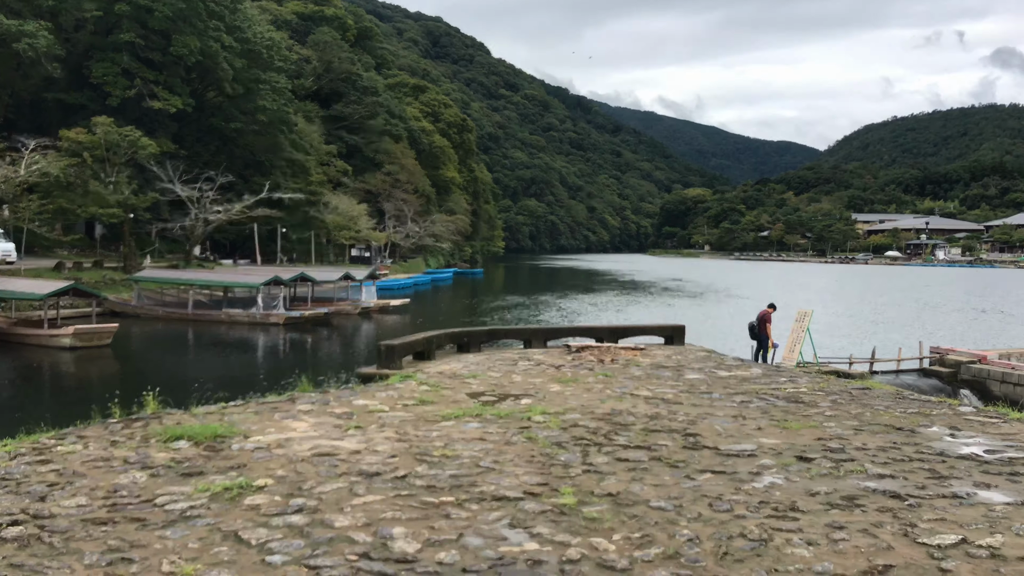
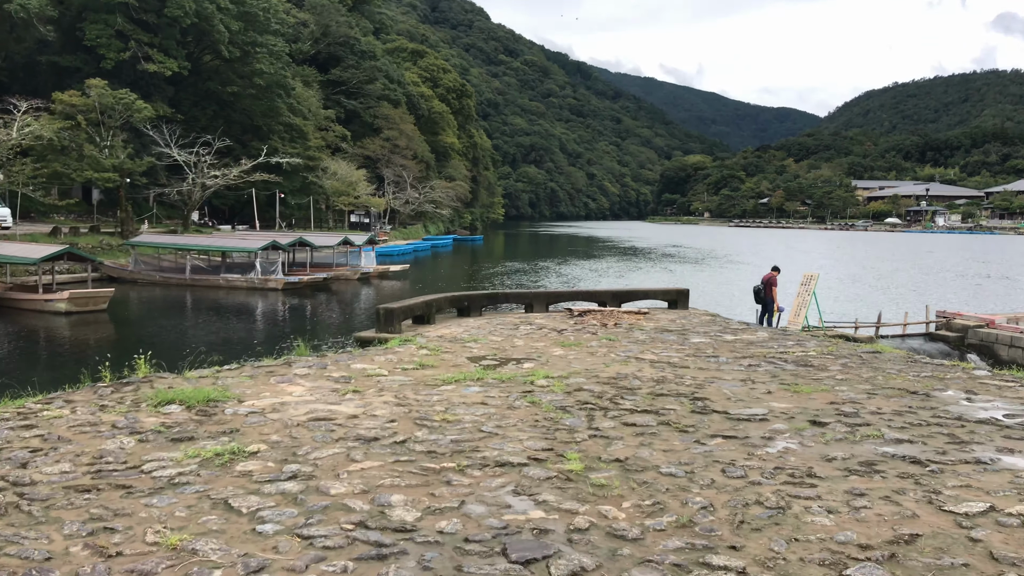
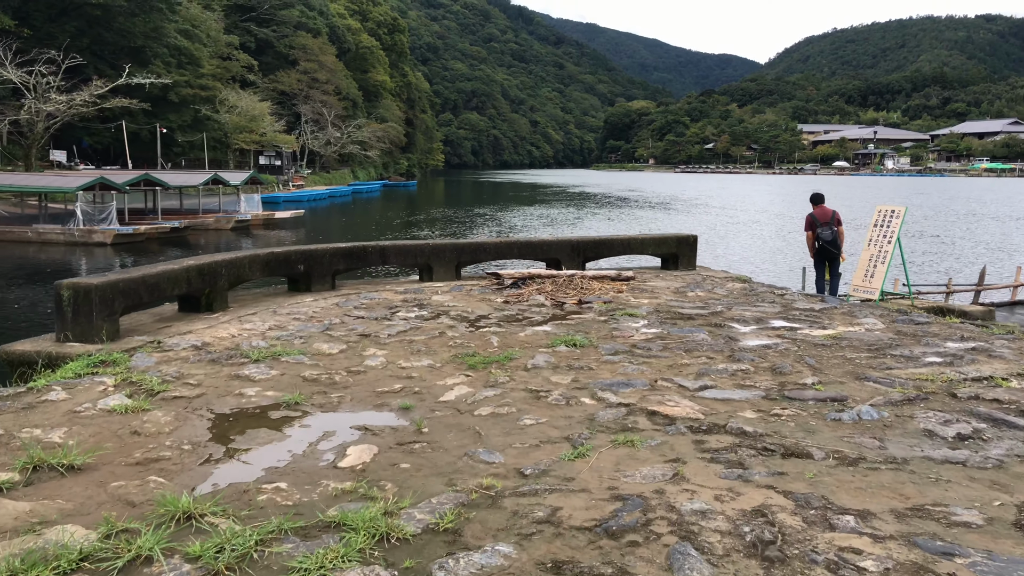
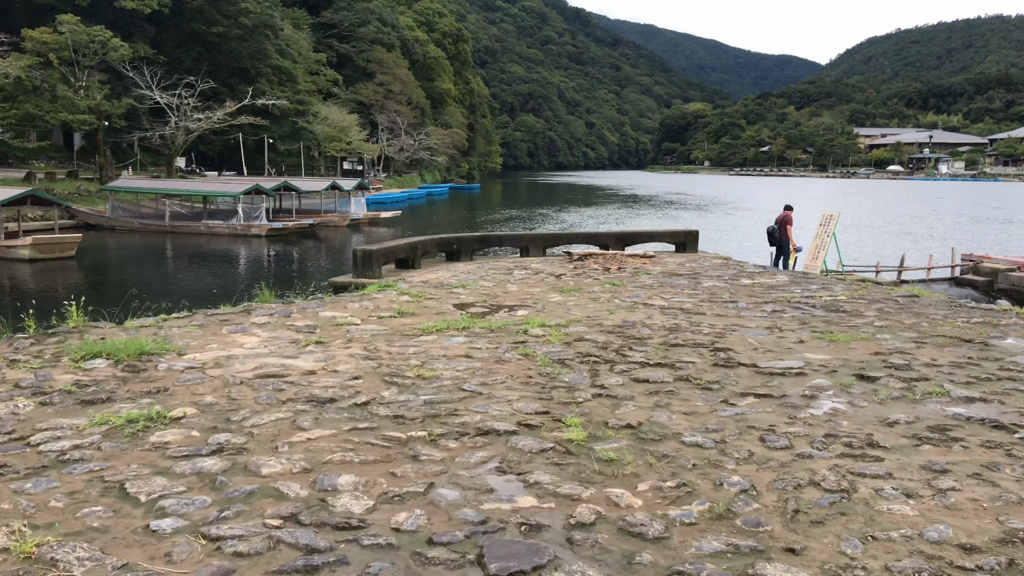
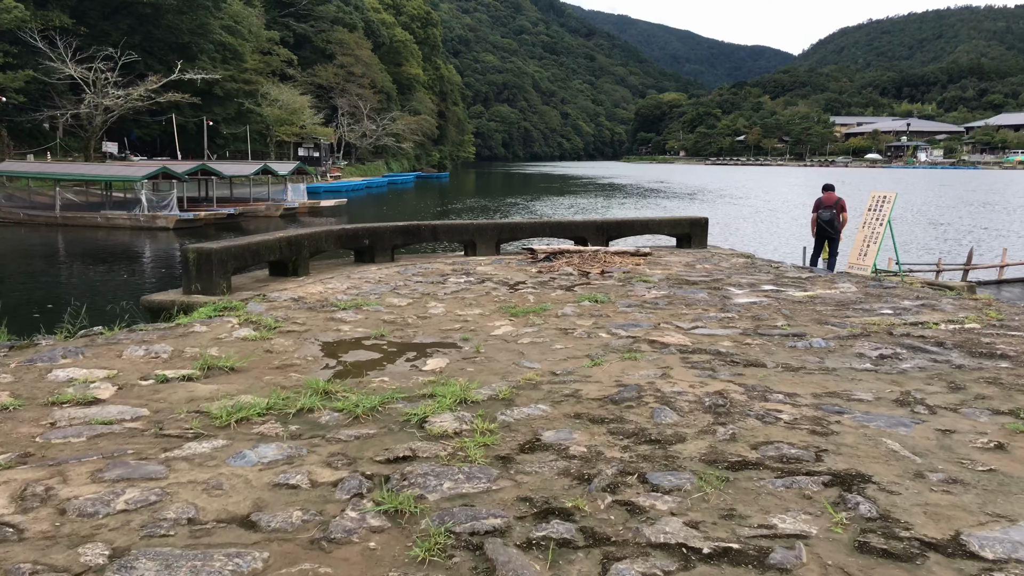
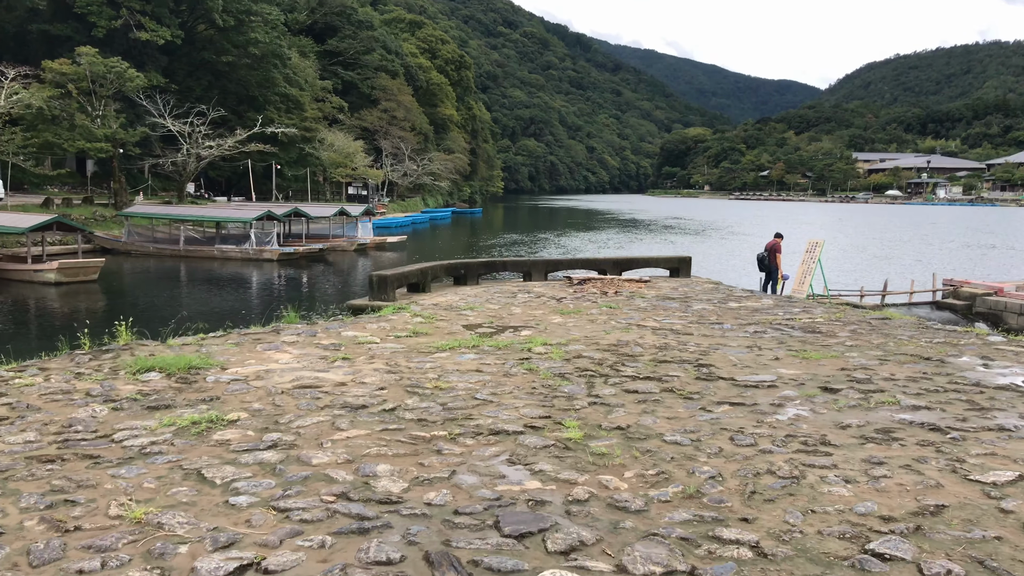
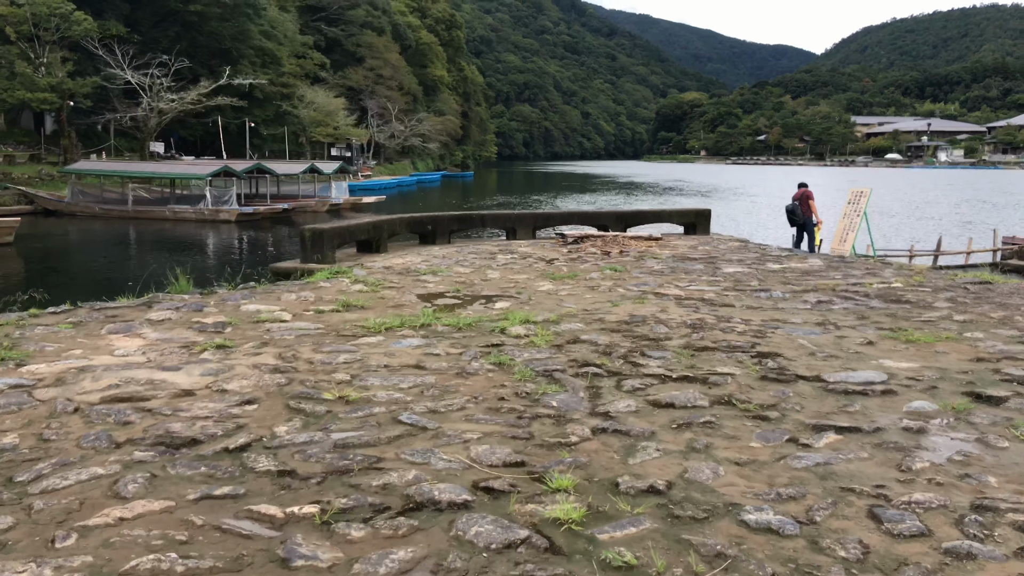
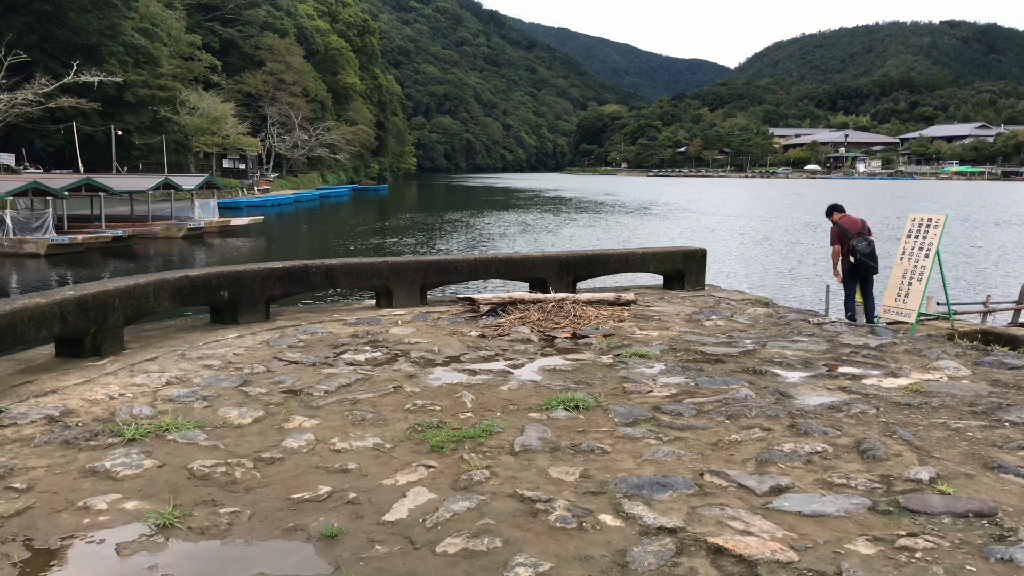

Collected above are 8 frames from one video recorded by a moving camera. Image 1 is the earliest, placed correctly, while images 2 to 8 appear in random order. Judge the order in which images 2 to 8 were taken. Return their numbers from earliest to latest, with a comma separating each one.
2, 6, 4, 7, 5, 3, 8
